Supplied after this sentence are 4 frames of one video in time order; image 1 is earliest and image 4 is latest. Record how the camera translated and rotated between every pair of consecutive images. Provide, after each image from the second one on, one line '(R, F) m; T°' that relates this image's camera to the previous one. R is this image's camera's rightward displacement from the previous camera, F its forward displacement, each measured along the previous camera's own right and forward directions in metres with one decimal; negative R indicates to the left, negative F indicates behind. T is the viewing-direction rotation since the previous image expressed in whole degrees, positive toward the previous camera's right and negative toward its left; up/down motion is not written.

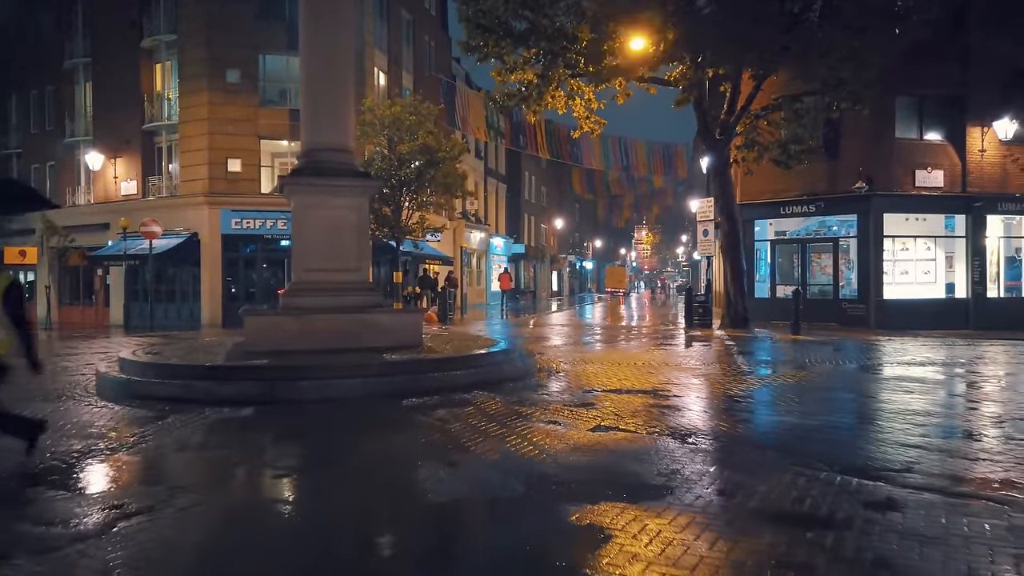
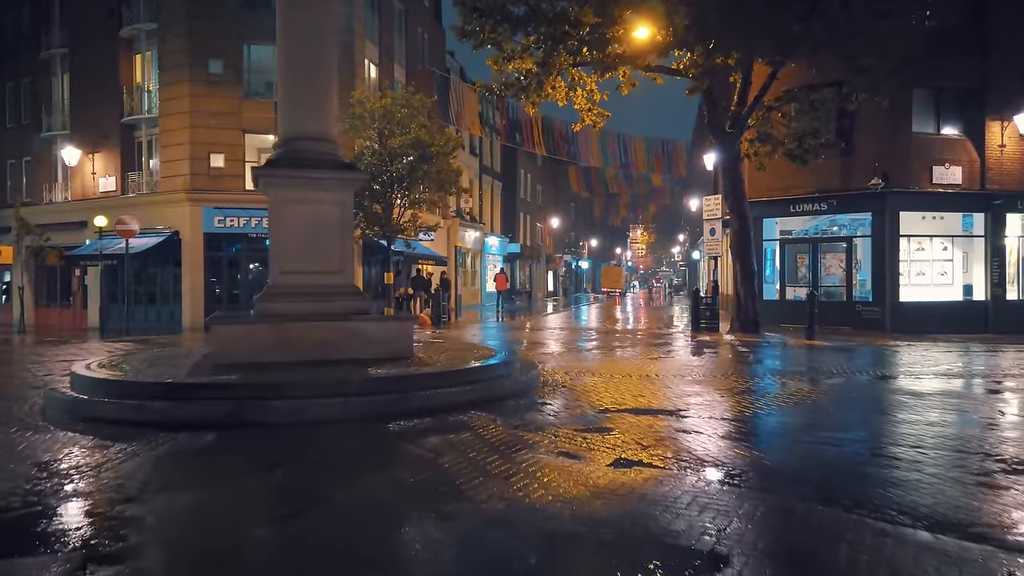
(-0.1, +1.2) m; 0°
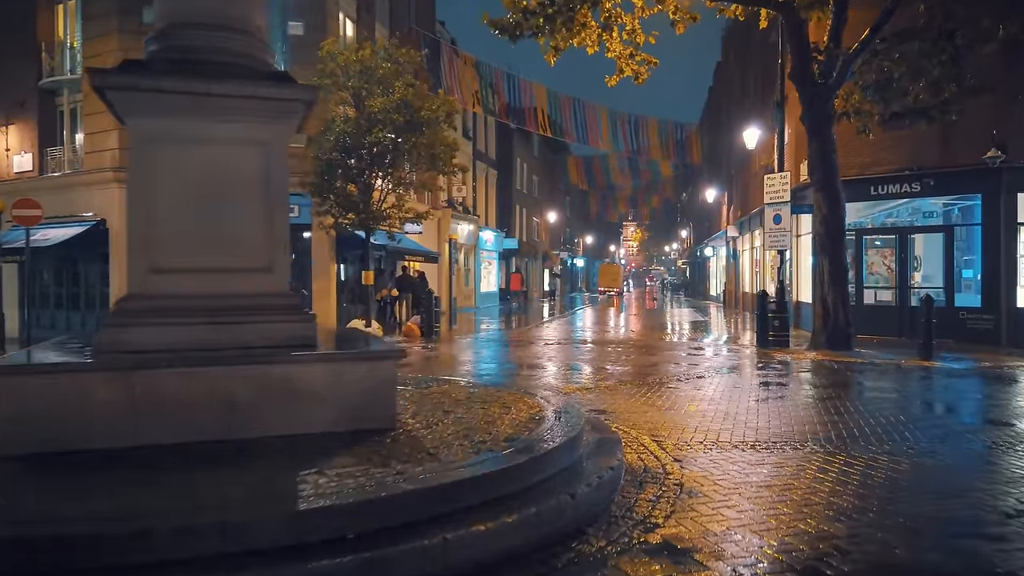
(-0.6, +4.9) m; +1°
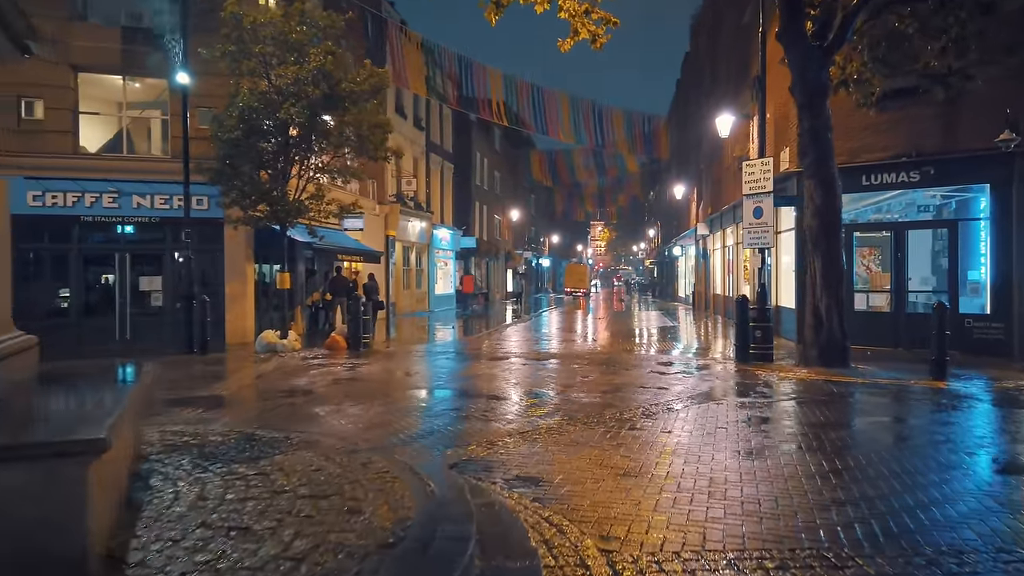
(+0.6, +2.7) m; +2°
